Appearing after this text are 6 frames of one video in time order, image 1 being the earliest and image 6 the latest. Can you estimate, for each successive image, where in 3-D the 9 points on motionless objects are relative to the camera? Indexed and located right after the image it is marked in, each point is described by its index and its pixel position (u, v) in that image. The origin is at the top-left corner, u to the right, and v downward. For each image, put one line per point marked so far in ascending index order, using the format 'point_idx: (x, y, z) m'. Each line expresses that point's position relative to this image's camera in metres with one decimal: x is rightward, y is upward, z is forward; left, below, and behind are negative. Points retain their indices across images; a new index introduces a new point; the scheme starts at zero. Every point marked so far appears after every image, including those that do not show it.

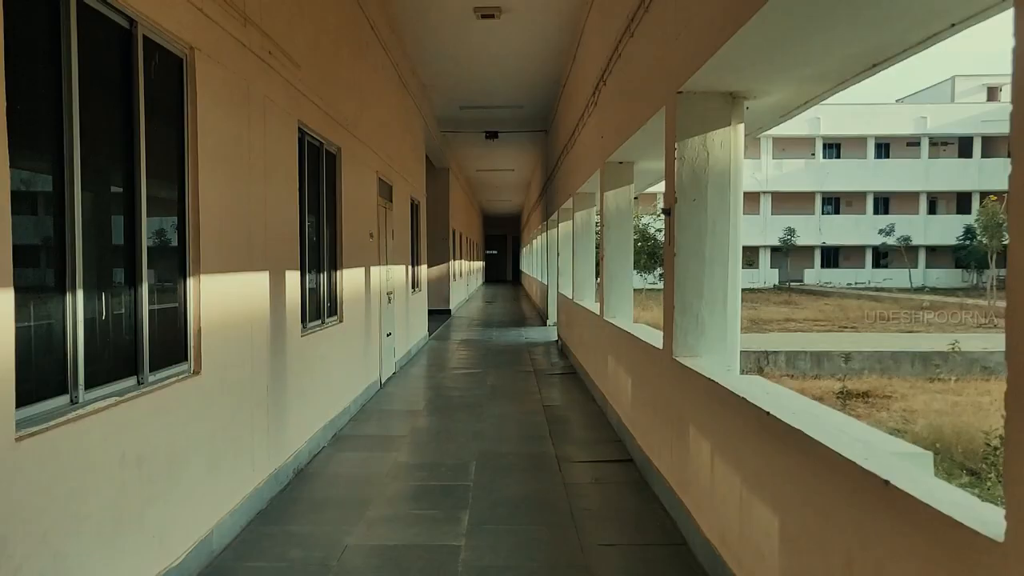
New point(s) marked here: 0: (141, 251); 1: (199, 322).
0: (-1.3, +0.1, +2.3) m
1: (-1.3, -0.1, +2.7) m
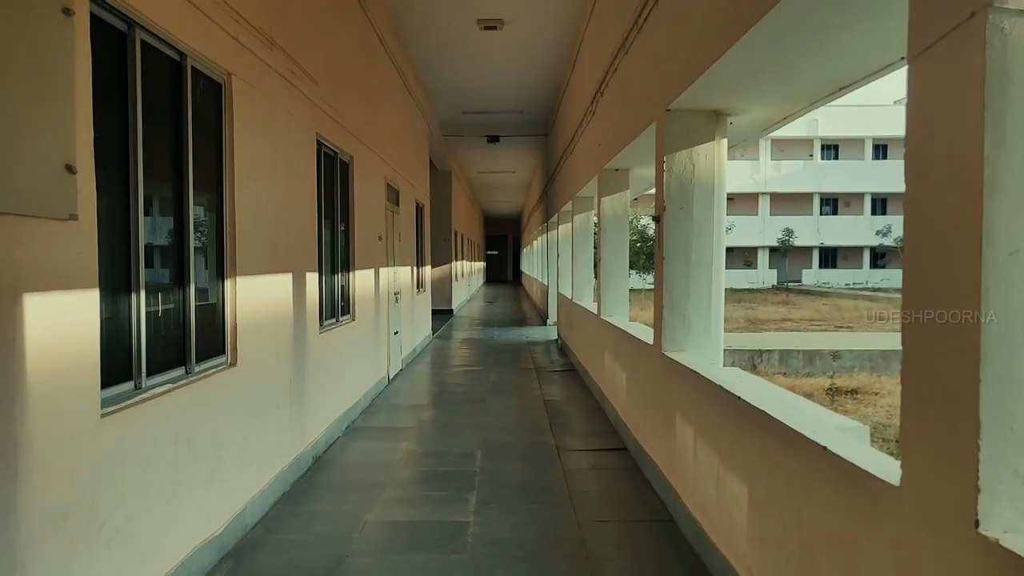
0: (-1.3, +0.1, +2.7) m
1: (-1.2, -0.1, +3.0) m
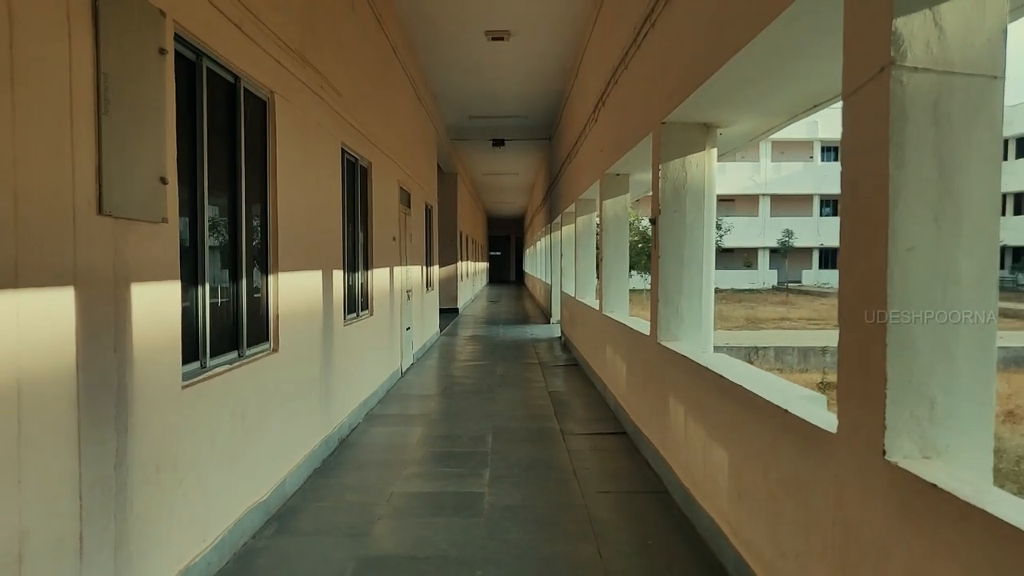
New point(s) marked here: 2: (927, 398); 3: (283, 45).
0: (-1.2, +0.2, +3.0) m
1: (-1.2, -0.1, +3.4) m
2: (+0.9, -0.2, +1.5) m
3: (-1.2, +1.2, +3.4) m
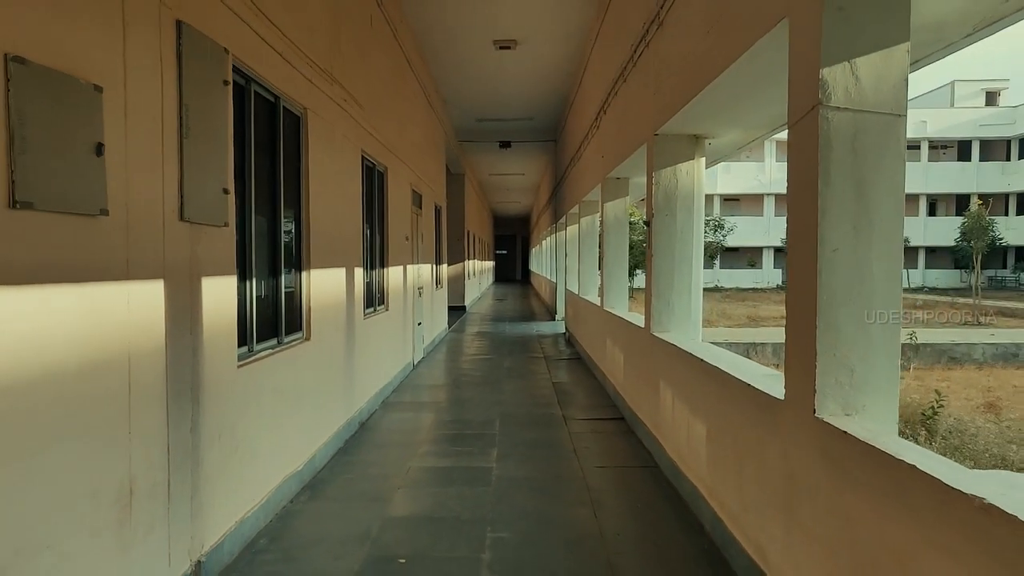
0: (-1.2, +0.2, +3.5) m
1: (-1.1, -0.1, +3.8) m
2: (+0.9, -0.2, +1.9) m
3: (-1.1, +1.3, +3.9) m
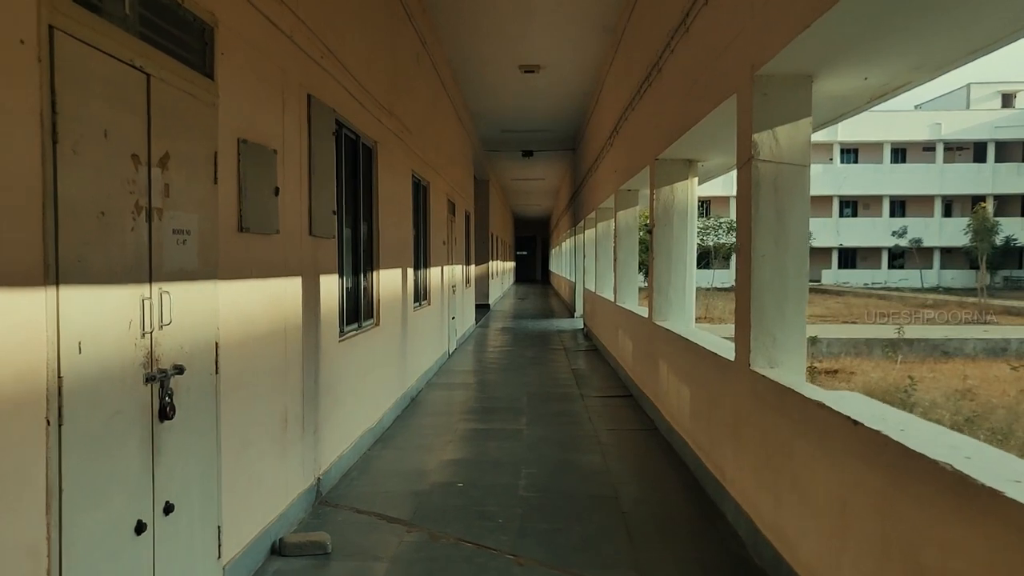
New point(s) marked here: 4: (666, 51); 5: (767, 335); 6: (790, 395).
0: (-1.0, +0.2, +4.4) m
1: (-1.0, -0.1, +4.8) m
2: (+1.1, -0.2, +2.8) m
3: (-0.9, +1.3, +4.8) m
4: (+1.1, +1.6, +4.6) m
5: (+1.1, -0.2, +2.8) m
6: (+1.0, -0.4, +2.4) m
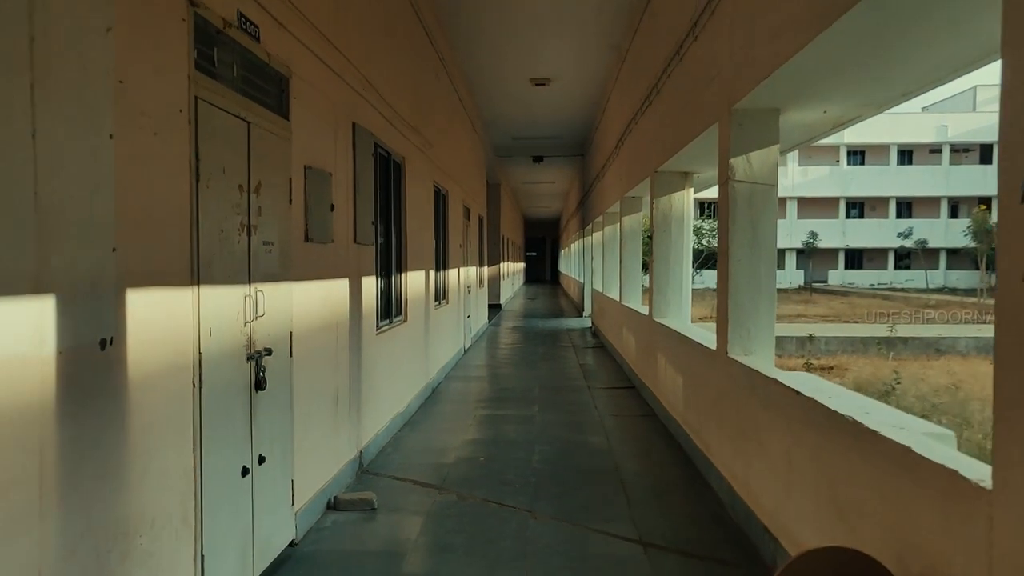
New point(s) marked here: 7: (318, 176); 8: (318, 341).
0: (-0.9, +0.2, +5.0) m
1: (-0.8, -0.1, +5.3) m
2: (+1.2, -0.2, +3.3) m
3: (-0.8, +1.3, +5.4) m
4: (+1.2, +1.6, +5.1) m
5: (+1.1, -0.2, +3.3) m
6: (+1.1, -0.4, +2.9) m
7: (-0.9, +0.5, +3.2) m
8: (-0.9, -0.3, +3.2) m
